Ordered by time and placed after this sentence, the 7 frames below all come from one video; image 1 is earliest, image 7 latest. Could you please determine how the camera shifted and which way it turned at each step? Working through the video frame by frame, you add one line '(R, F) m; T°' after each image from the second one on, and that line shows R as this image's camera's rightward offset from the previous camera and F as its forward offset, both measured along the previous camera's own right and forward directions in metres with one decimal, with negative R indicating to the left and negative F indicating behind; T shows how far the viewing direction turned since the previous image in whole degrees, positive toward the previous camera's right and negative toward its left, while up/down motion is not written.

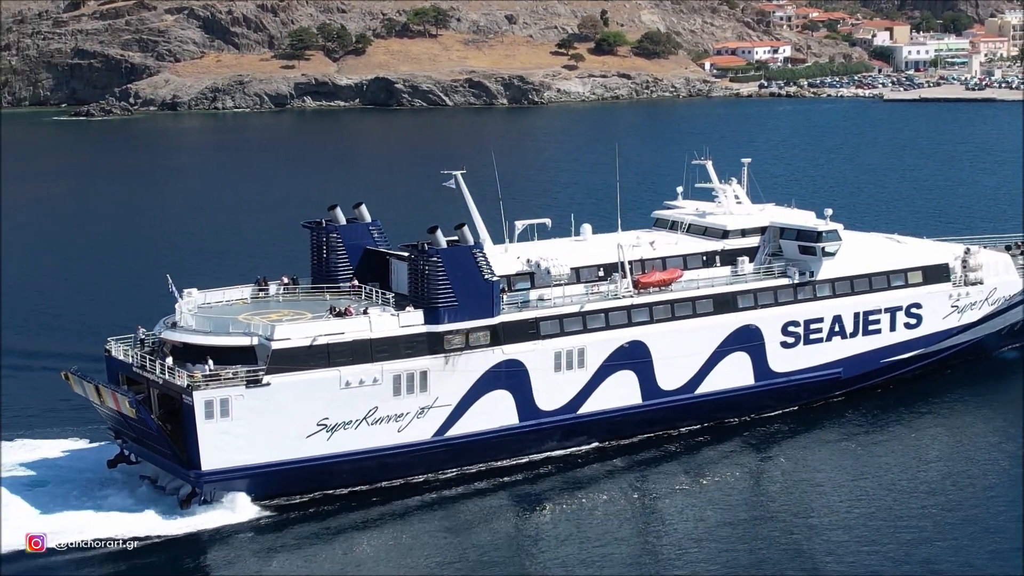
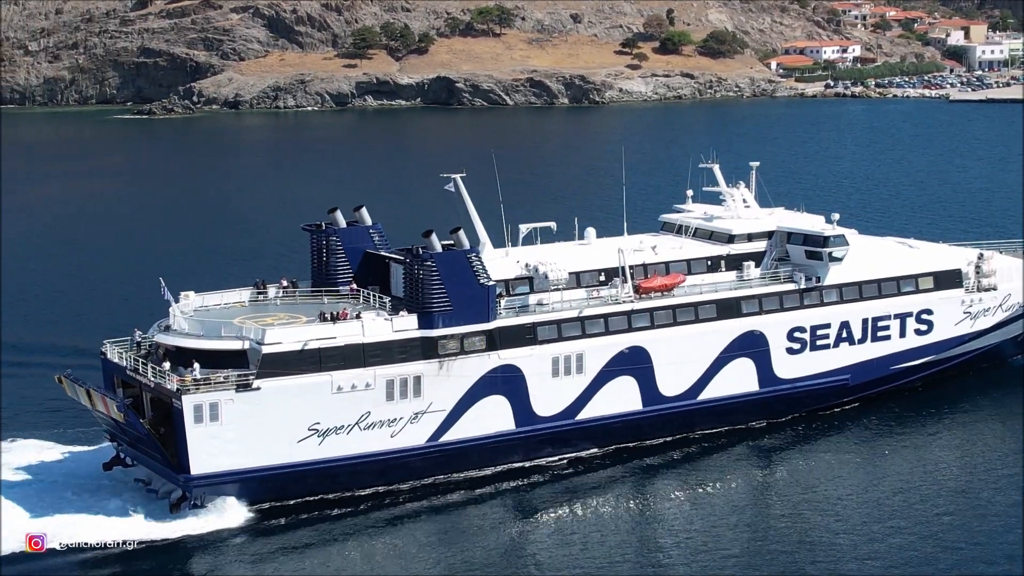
(+1.0, +0.3) m; -2°
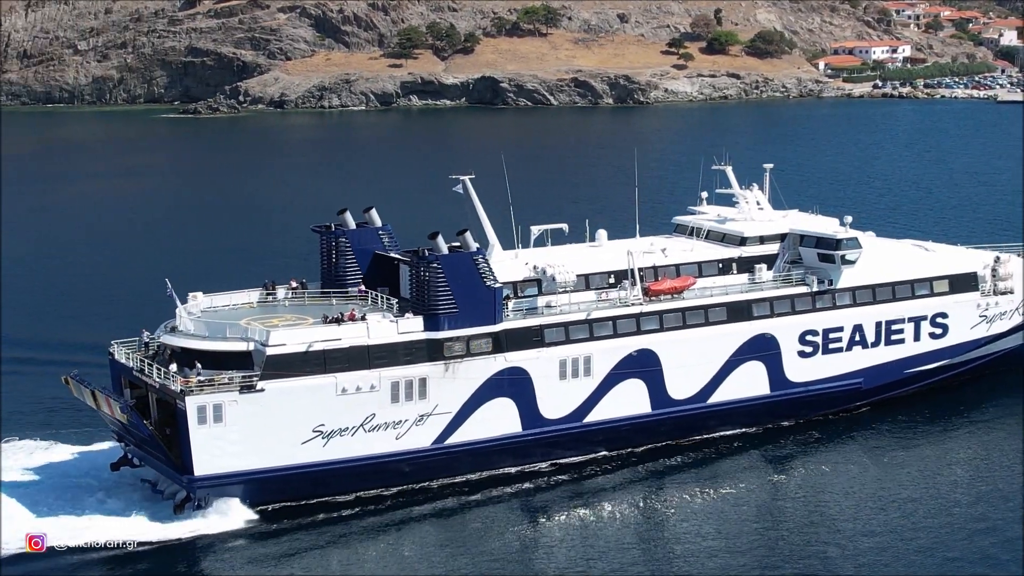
(+0.6, +0.1) m; -1°
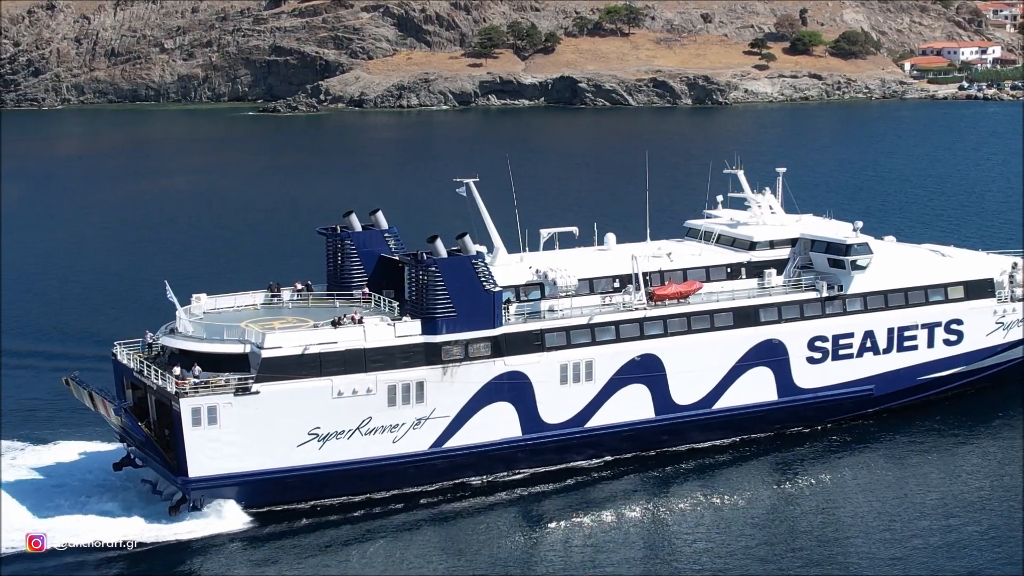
(+1.2, +0.1) m; -2°
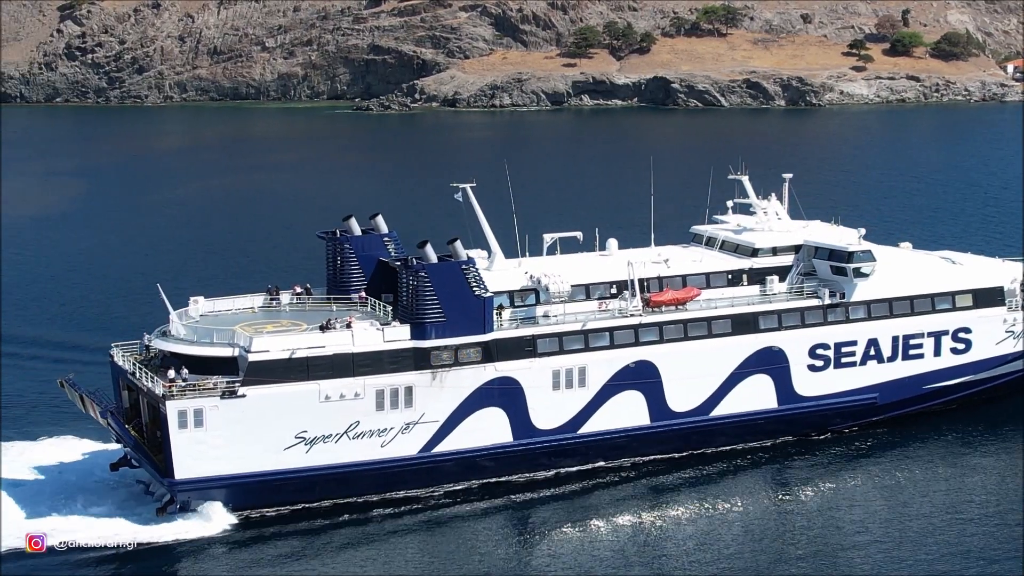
(+1.6, 0.0) m; -3°
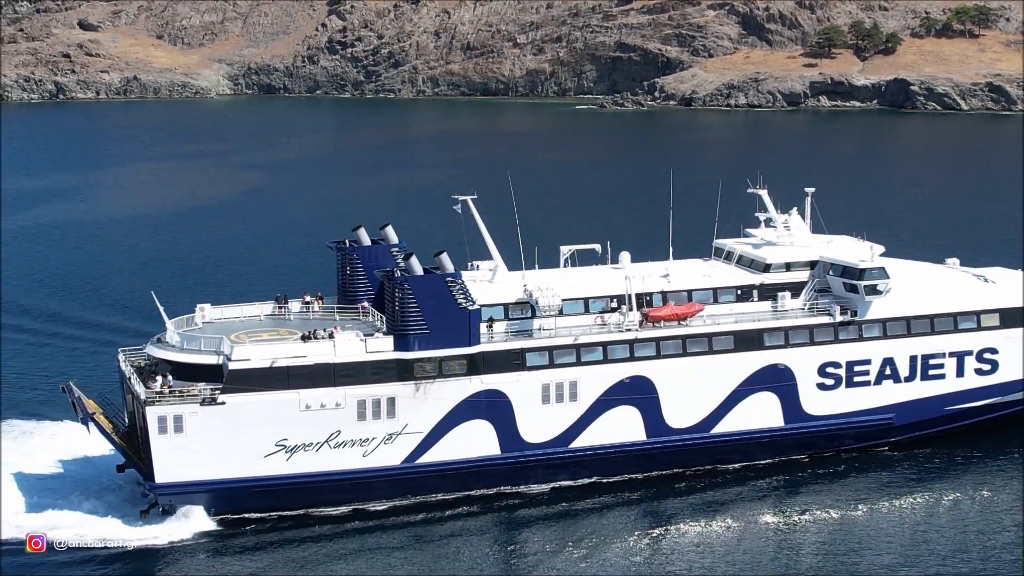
(+3.9, +0.2) m; -7°
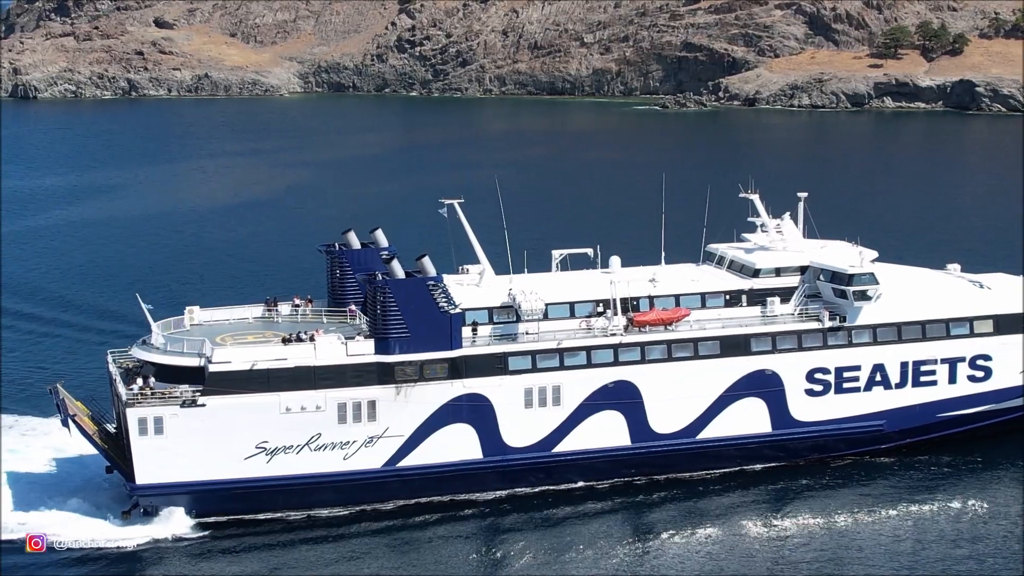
(+1.3, 0.0) m; -2°
